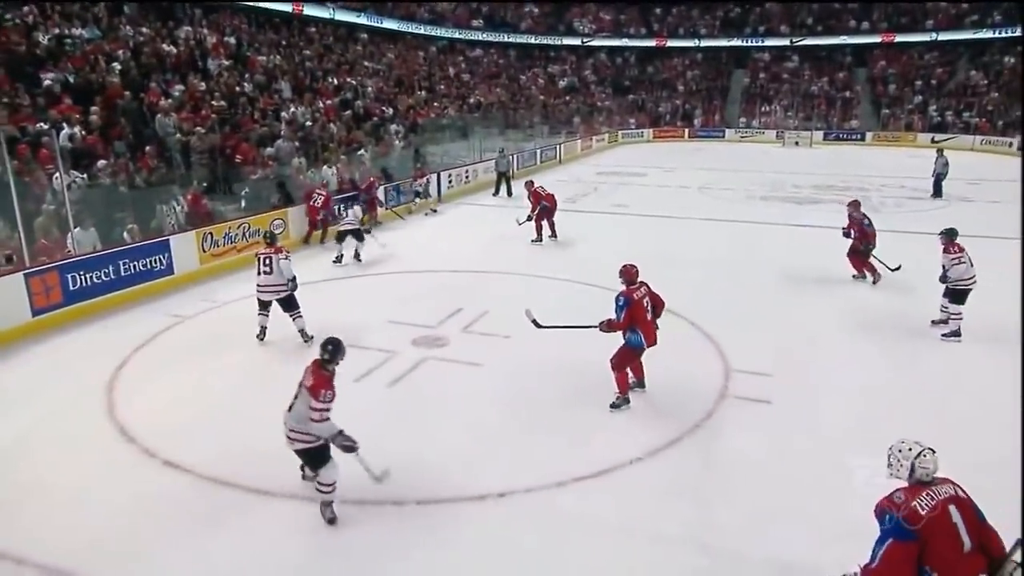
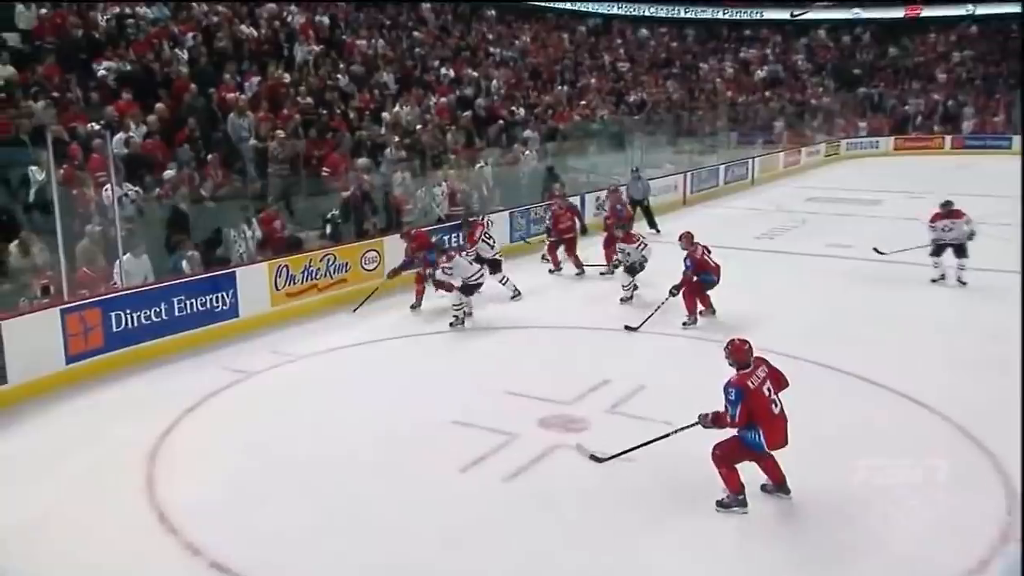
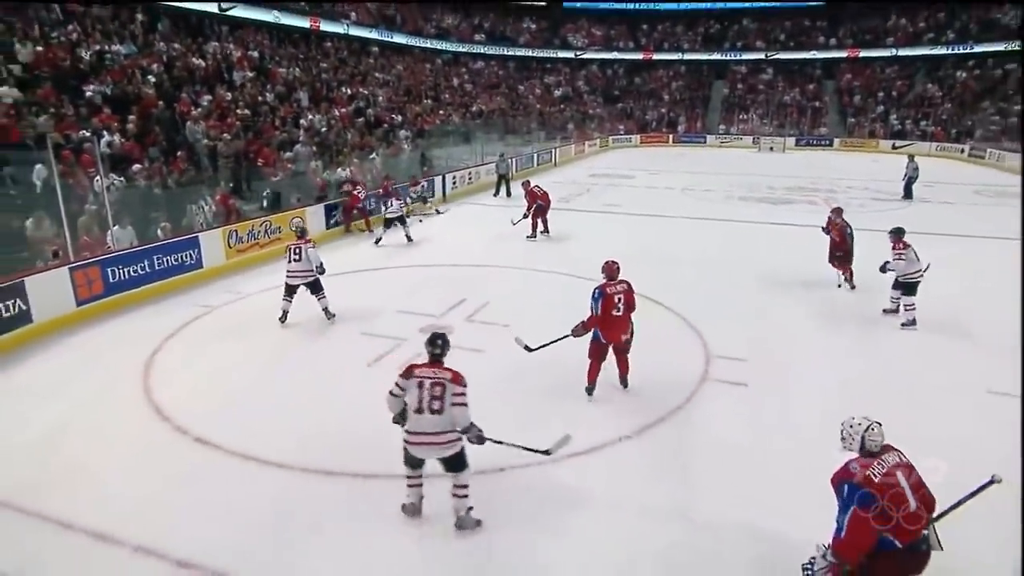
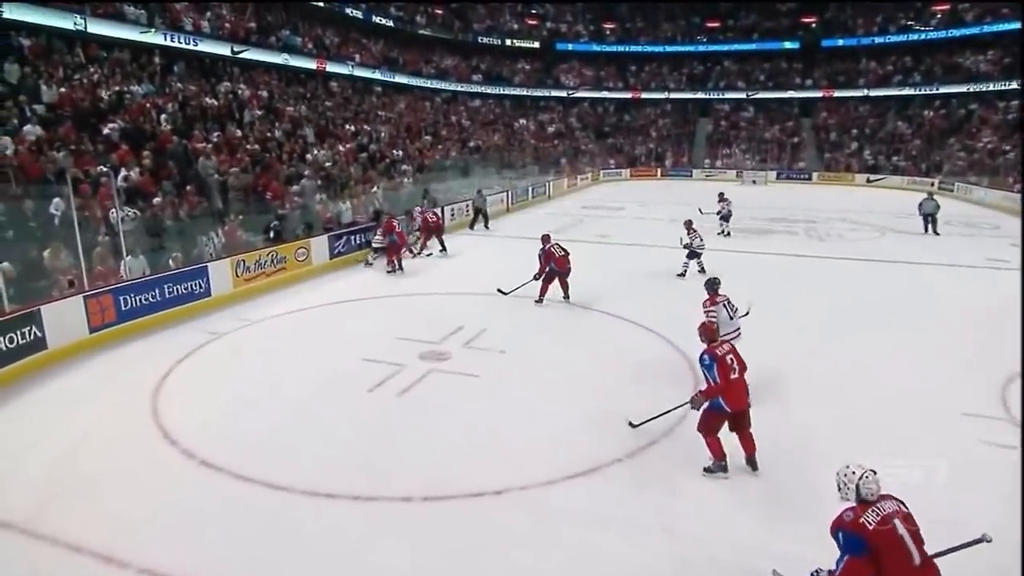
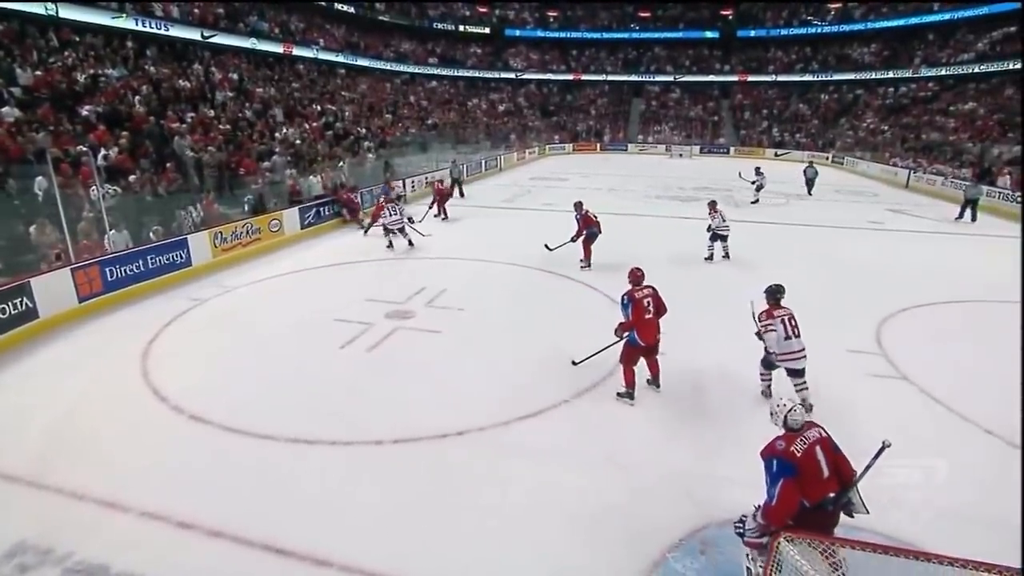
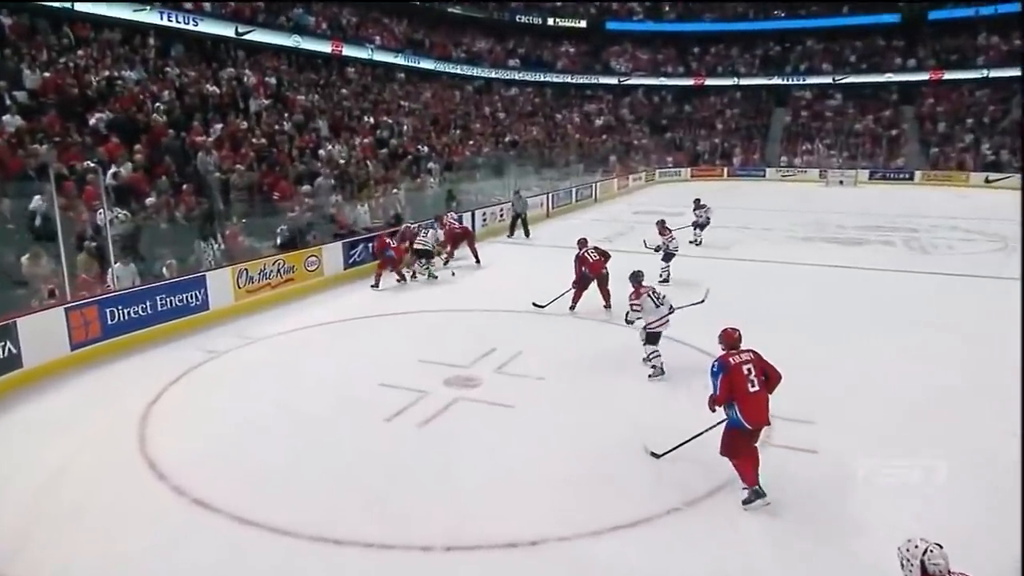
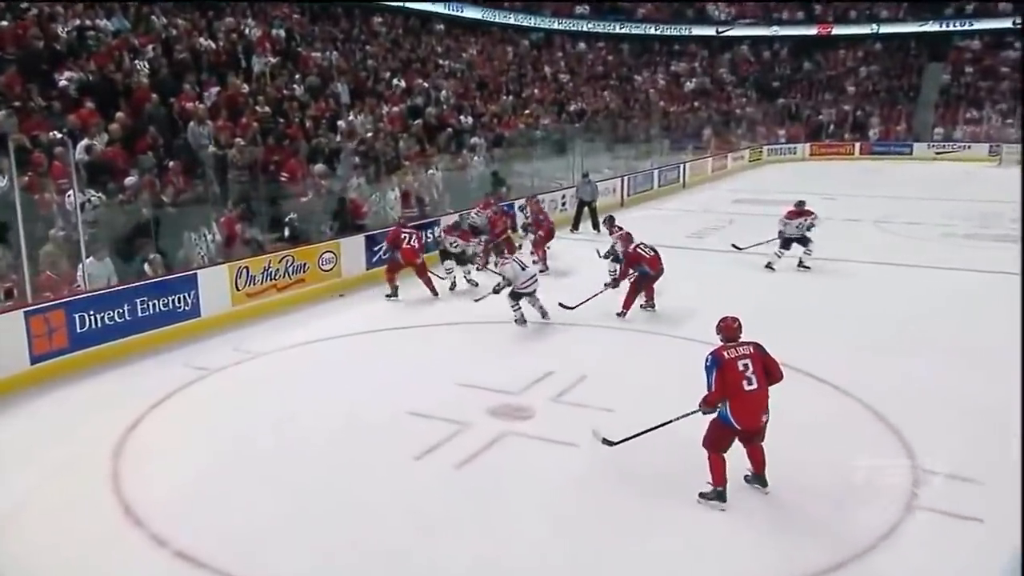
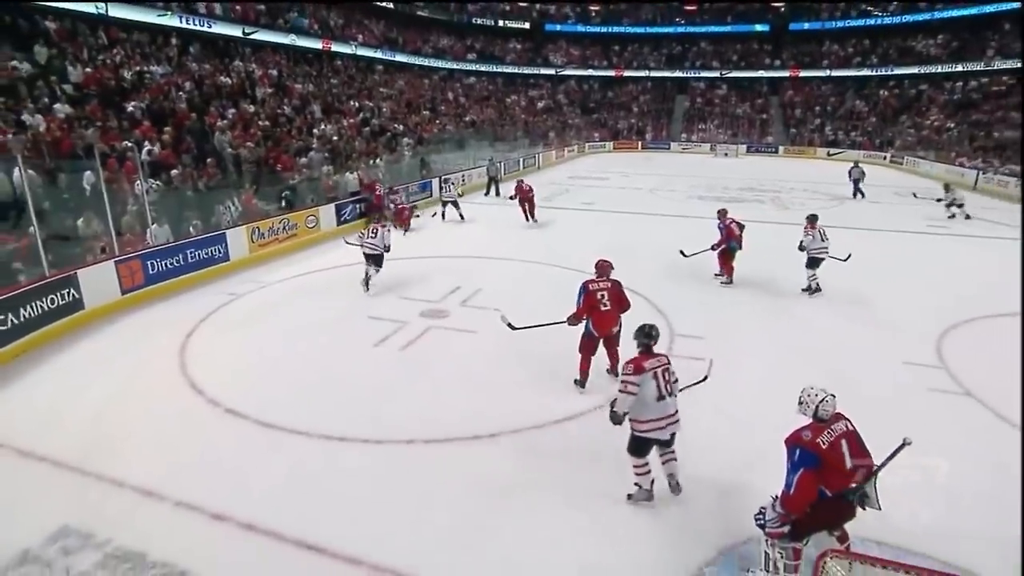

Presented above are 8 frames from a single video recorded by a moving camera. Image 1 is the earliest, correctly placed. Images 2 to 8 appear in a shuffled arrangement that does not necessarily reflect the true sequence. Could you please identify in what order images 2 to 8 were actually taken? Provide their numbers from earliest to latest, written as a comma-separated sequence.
3, 8, 5, 4, 6, 7, 2
